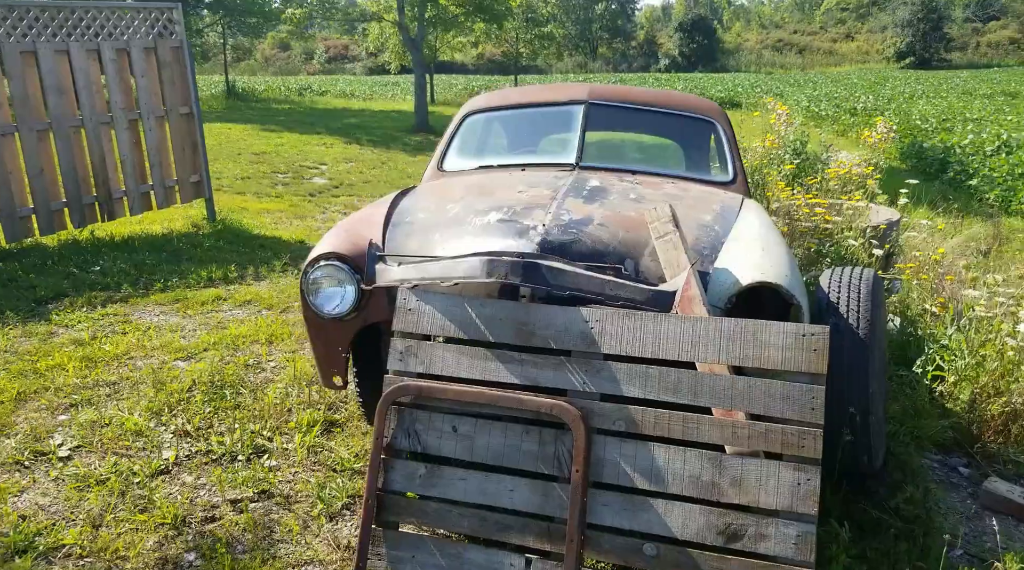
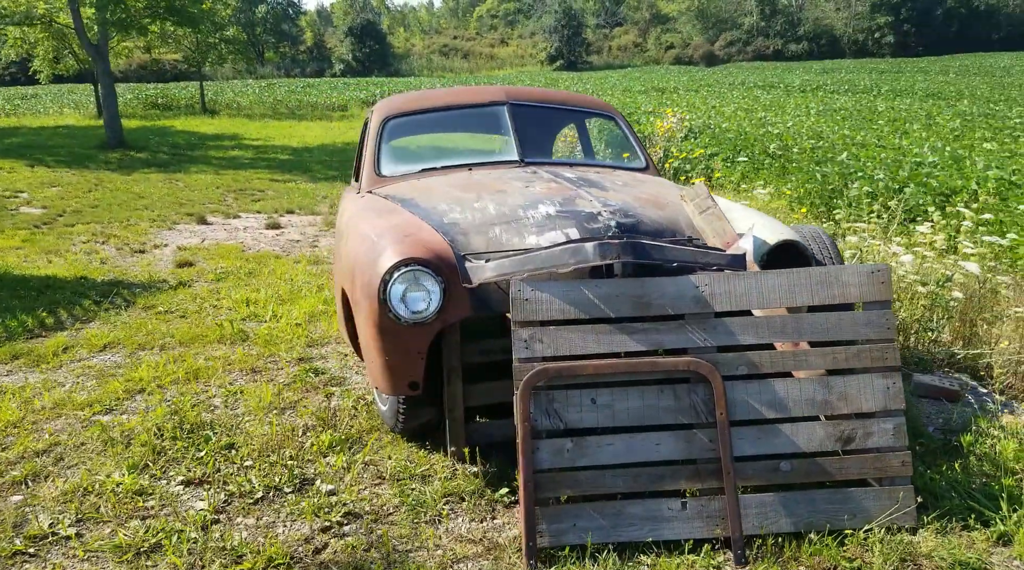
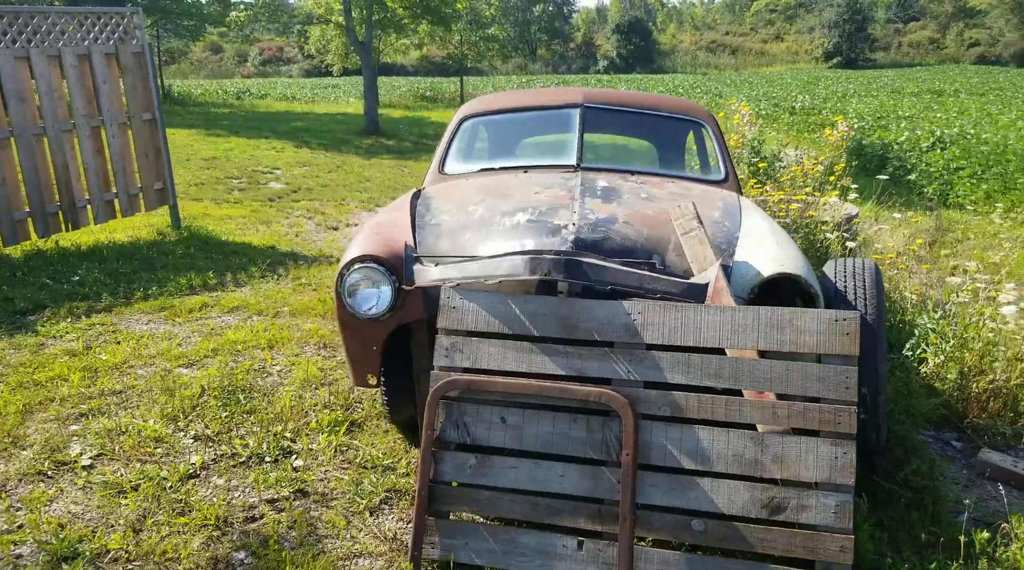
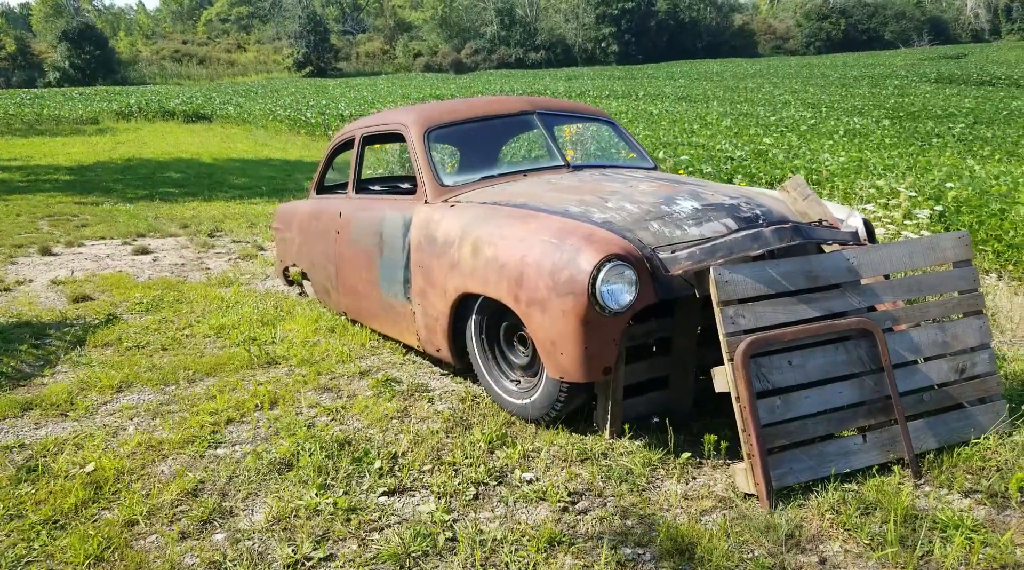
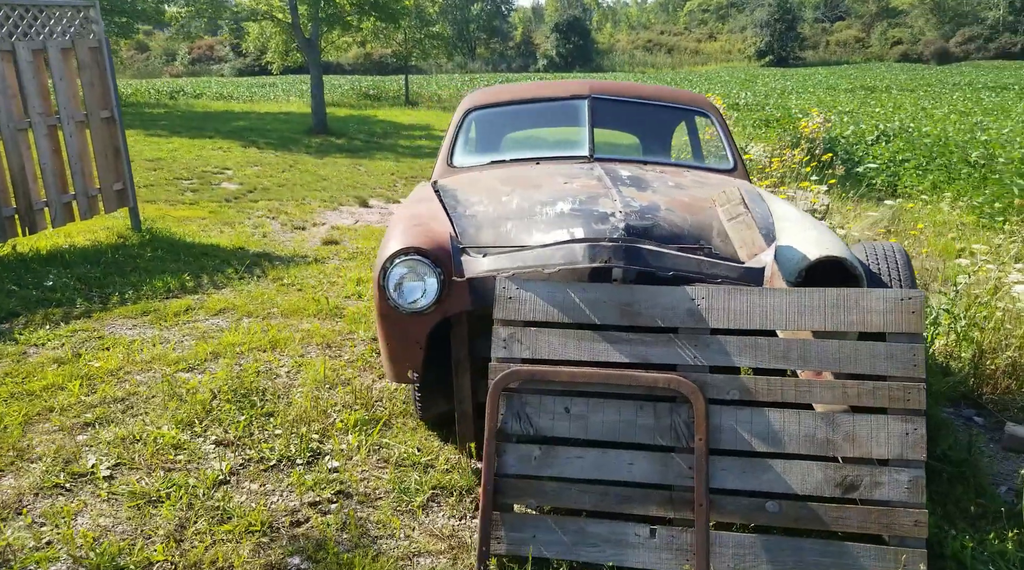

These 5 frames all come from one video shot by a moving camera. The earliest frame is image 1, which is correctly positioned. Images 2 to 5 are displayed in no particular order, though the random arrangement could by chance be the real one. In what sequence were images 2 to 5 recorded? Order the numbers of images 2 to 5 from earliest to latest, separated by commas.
3, 5, 2, 4
